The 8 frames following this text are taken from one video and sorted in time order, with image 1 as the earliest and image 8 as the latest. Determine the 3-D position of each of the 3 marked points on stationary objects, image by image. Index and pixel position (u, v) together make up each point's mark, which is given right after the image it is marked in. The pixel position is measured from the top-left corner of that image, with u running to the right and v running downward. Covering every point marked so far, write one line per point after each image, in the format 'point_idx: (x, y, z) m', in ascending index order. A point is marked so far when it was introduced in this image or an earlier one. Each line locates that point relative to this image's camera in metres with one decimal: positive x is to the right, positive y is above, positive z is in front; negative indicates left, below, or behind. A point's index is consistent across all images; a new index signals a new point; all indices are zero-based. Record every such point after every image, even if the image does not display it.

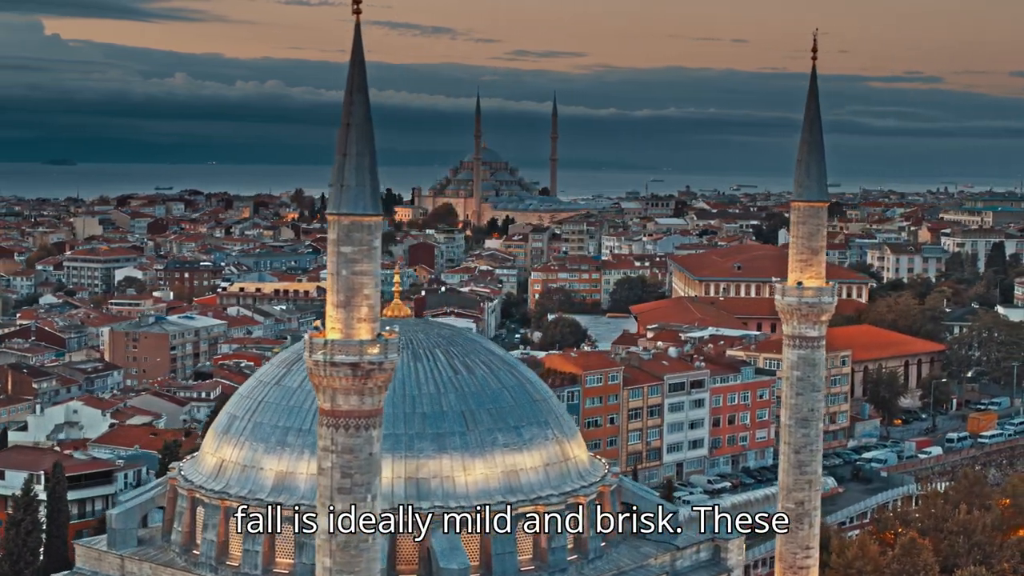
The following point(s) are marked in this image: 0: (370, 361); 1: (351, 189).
0: (-1.0, -0.5, +11.0) m
1: (-1.2, +0.7, +11.1) m
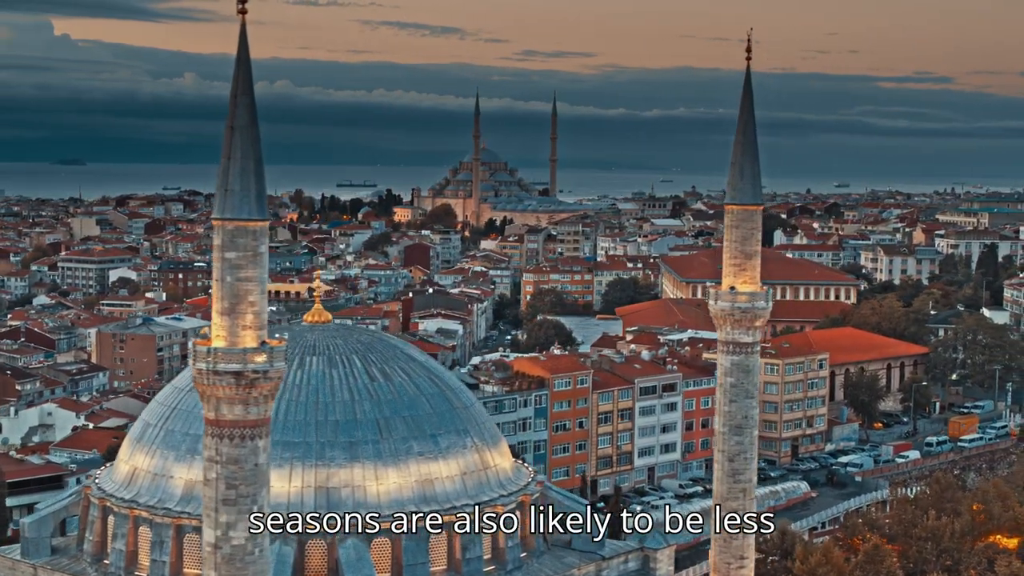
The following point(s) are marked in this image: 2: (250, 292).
0: (-1.8, -0.6, +10.7) m
1: (-2.0, +0.7, +10.8) m
2: (-1.8, 0.0, +10.7) m
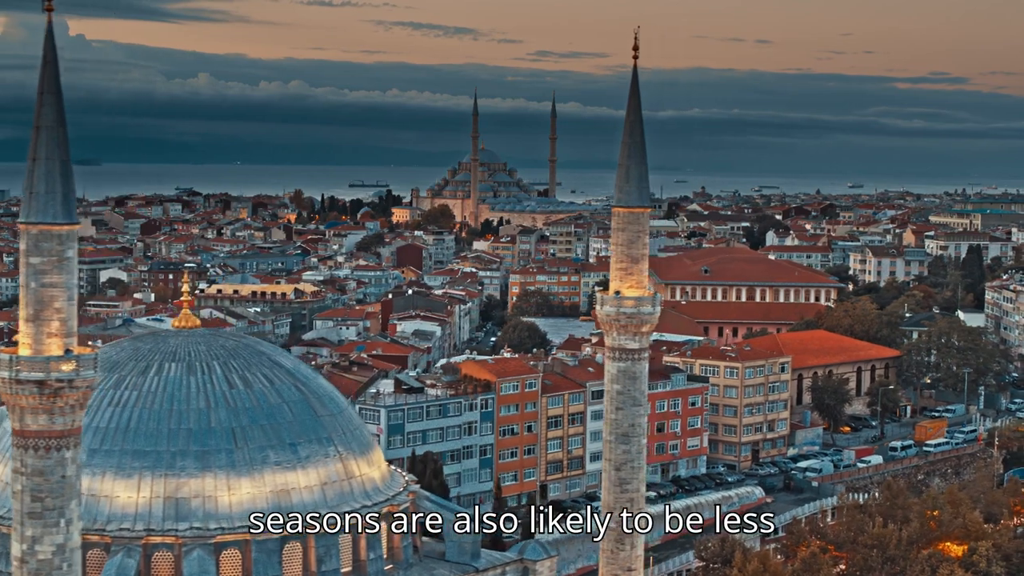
0: (-3.1, -0.6, +10.4) m
1: (-3.2, +0.6, +10.4) m
2: (-3.1, -0.1, +10.4) m
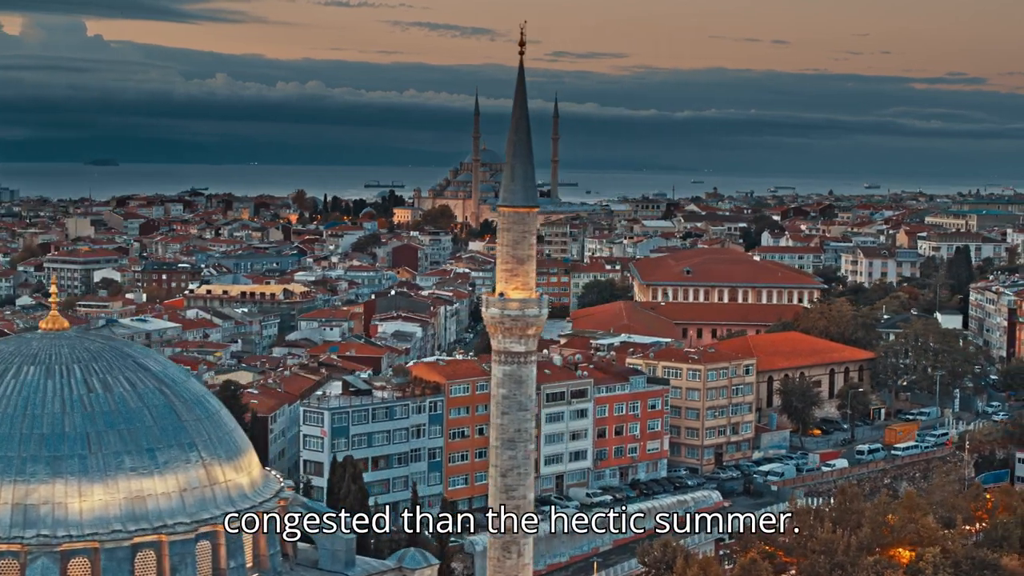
0: (-4.3, -0.6, +10.1) m
1: (-4.4, +0.6, +10.1) m
2: (-4.3, -0.1, +10.1) m
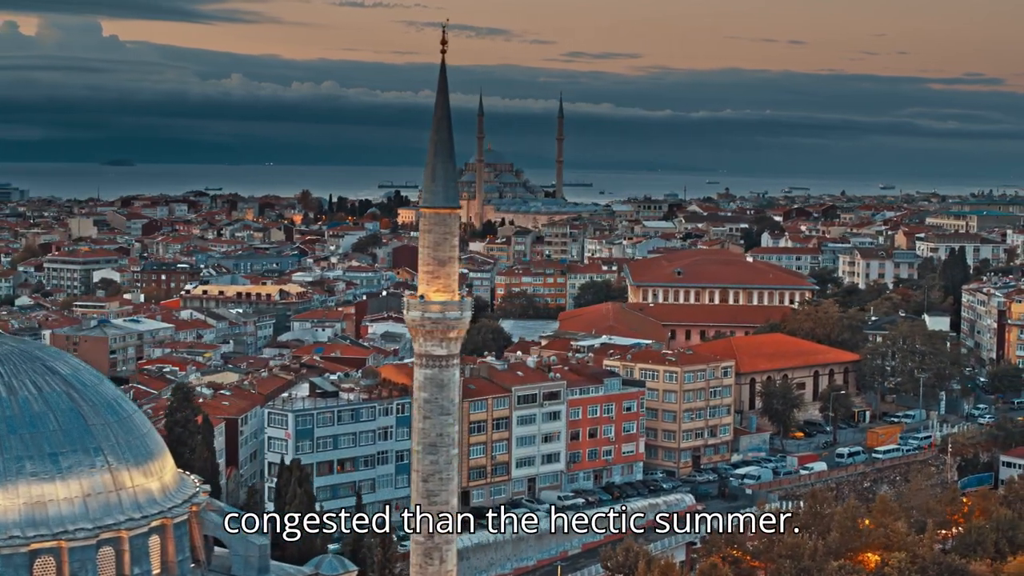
0: (-5.1, -0.6, +9.9) m
1: (-5.2, +0.6, +9.9) m
2: (-5.1, -0.1, +9.9) m
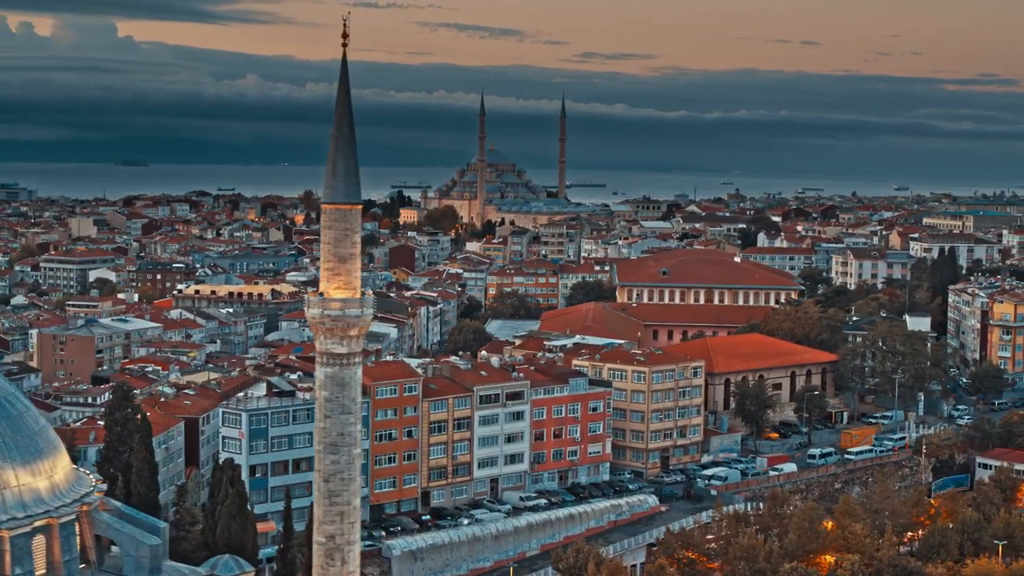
0: (-6.1, -0.6, +9.7) m
1: (-6.2, +0.6, +9.8) m
2: (-6.1, -0.1, +9.7) m
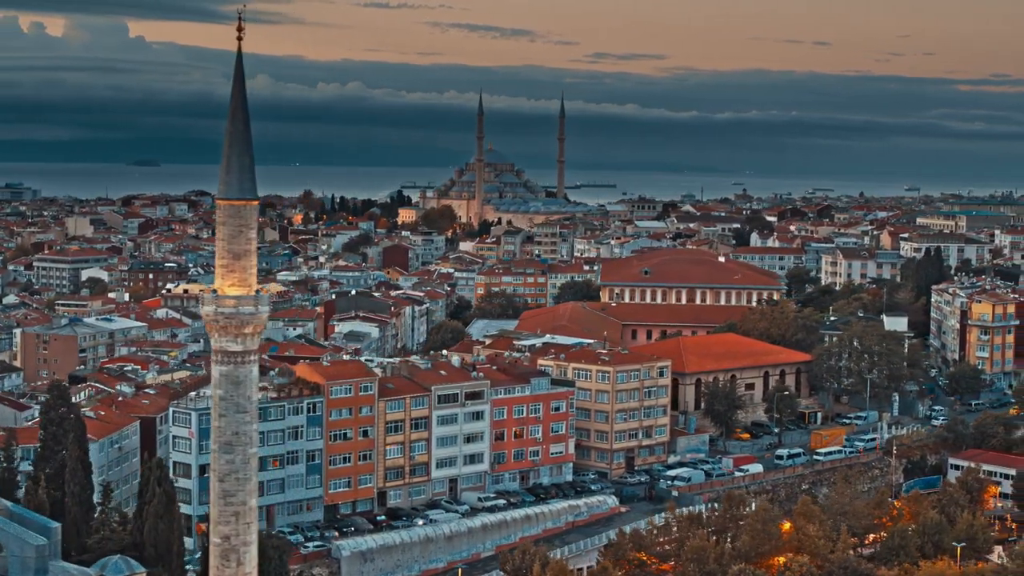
0: (-7.1, -0.6, +9.5) m
1: (-7.2, +0.7, +9.6) m
2: (-7.1, 0.0, +9.5) m
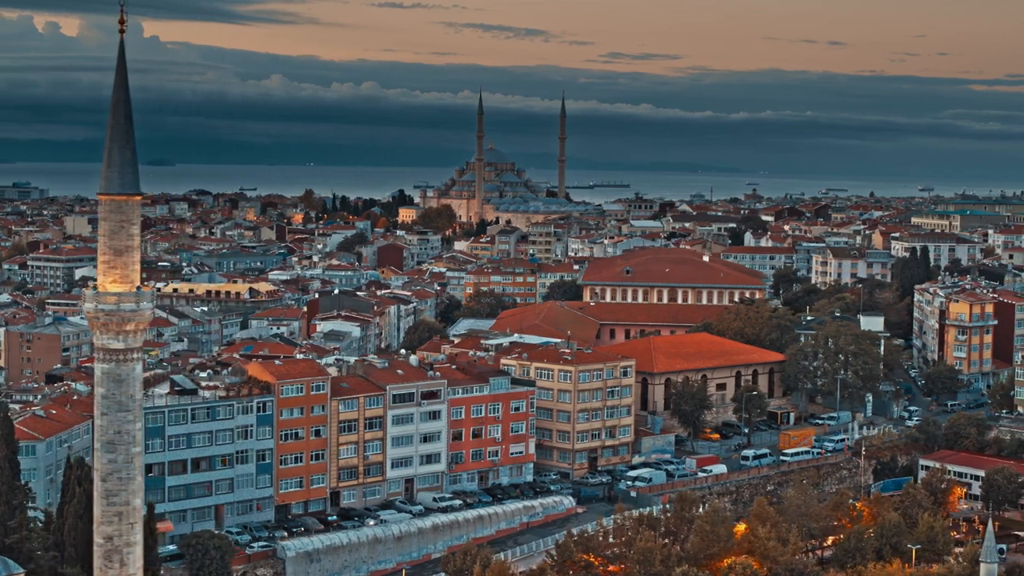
0: (-8.2, -0.5, +9.3) m
1: (-8.3, +0.7, +9.4) m
2: (-8.2, 0.0, +9.3) m
